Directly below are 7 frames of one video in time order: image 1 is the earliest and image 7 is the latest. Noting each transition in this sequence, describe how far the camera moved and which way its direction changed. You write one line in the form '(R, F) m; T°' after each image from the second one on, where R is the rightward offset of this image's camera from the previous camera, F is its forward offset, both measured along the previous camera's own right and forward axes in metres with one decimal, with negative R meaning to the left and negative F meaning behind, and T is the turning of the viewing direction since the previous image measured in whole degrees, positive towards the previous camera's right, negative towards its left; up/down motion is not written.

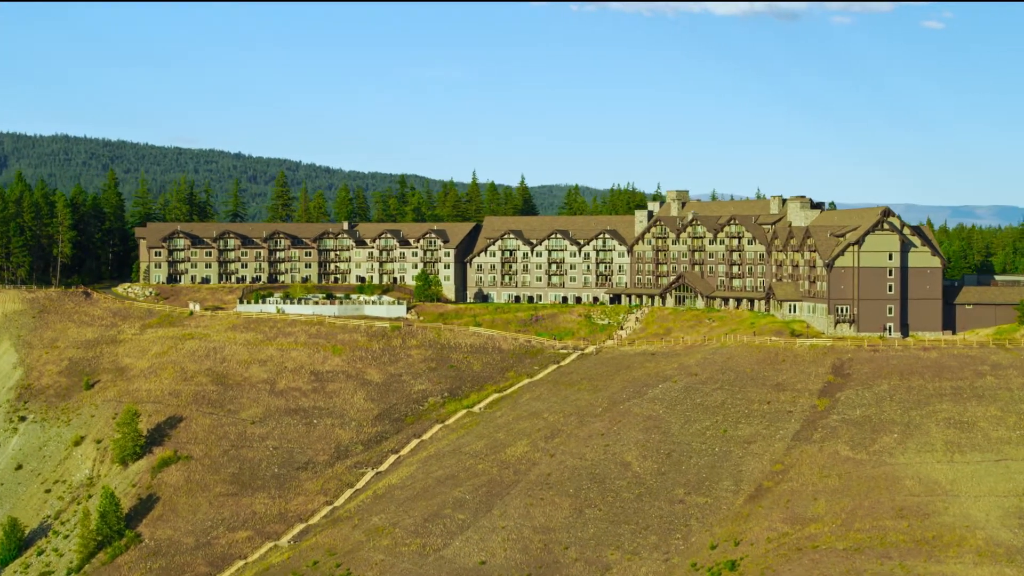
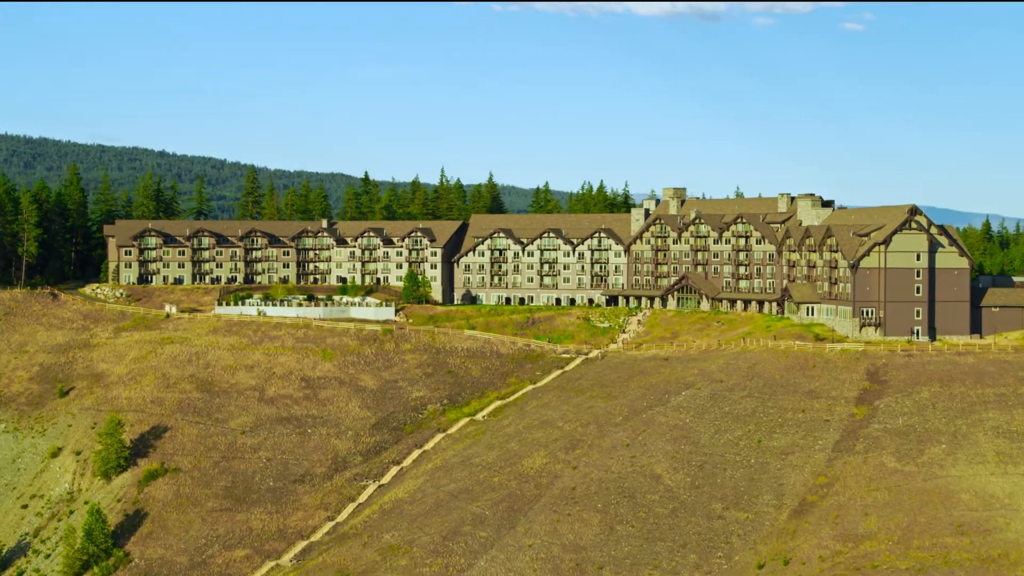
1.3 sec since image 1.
(-4.2, +4.6) m; +2°
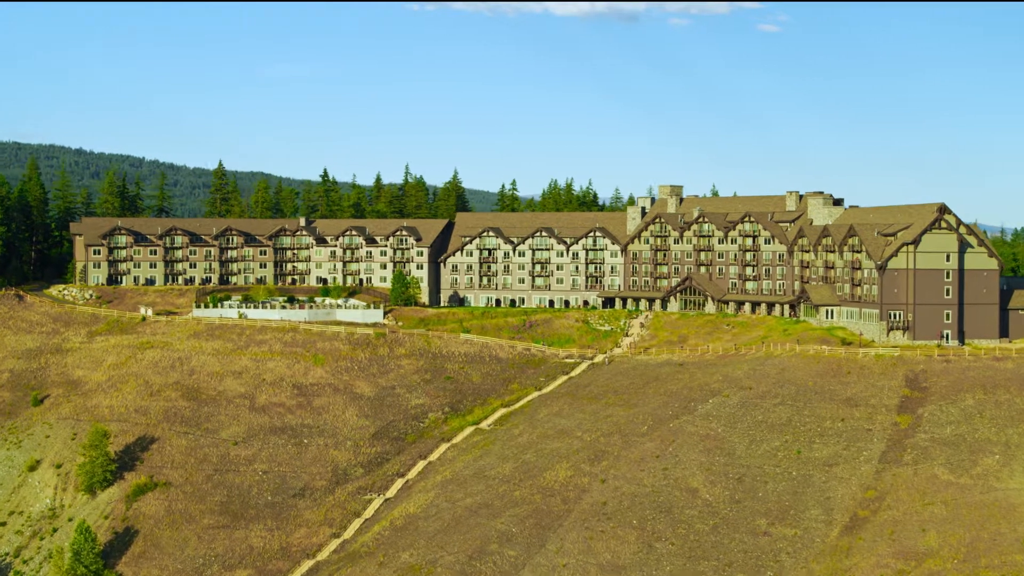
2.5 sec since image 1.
(-4.4, +4.3) m; +2°
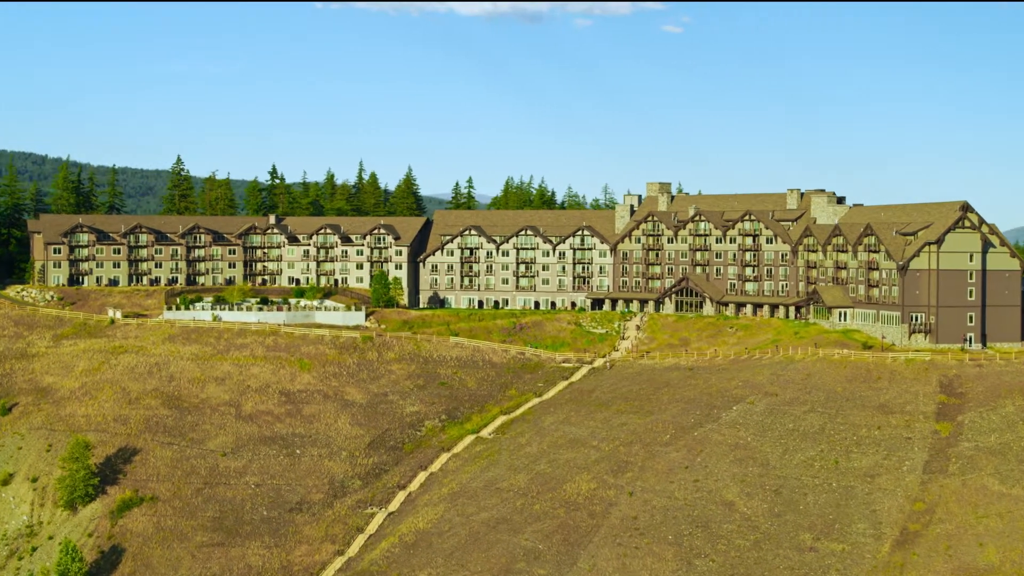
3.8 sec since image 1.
(-4.5, +4.0) m; +3°
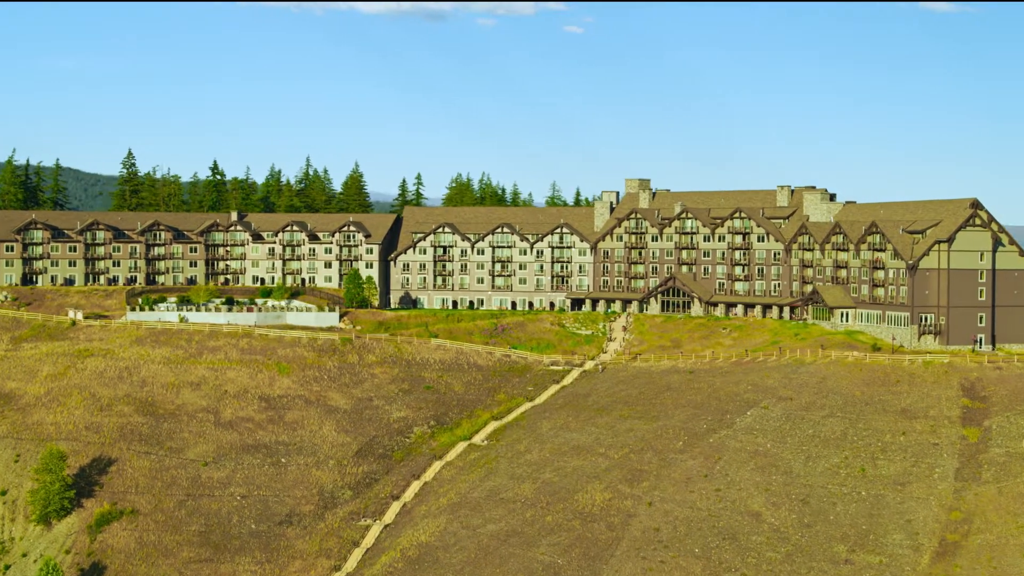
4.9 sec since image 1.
(-4.0, +3.4) m; +3°
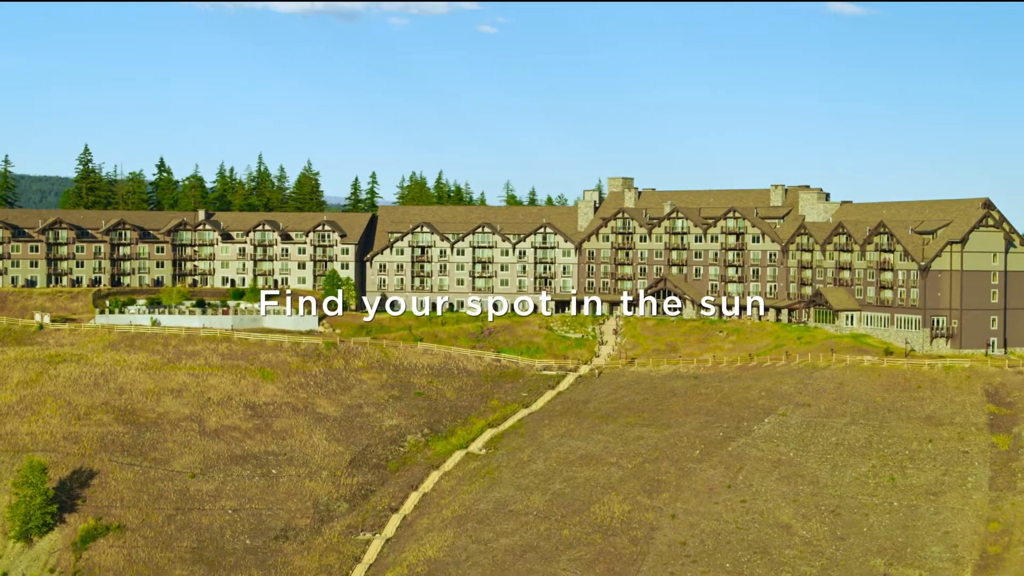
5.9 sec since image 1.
(-3.7, +2.9) m; +3°
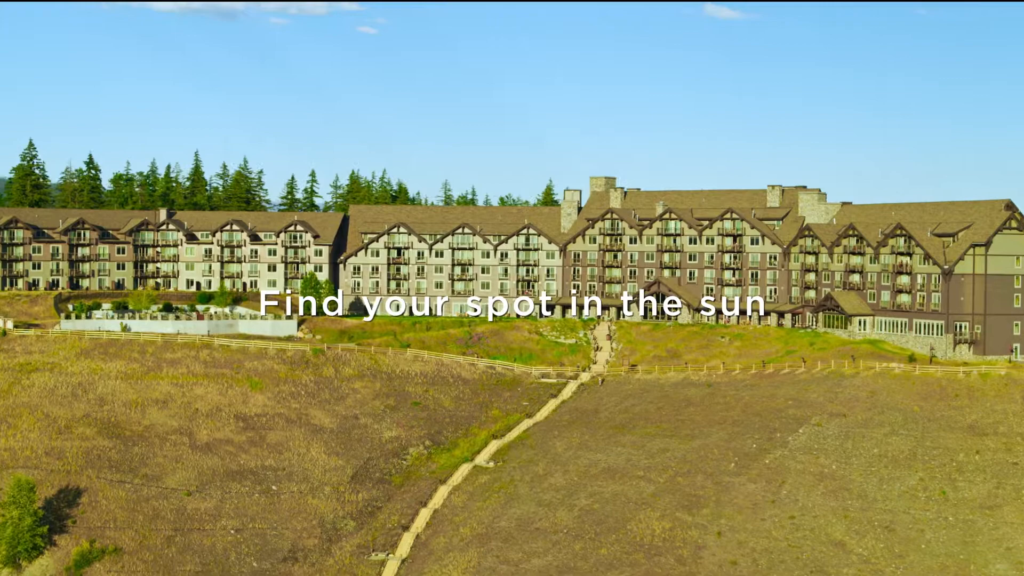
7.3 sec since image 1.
(-5.4, +3.5) m; +4°
